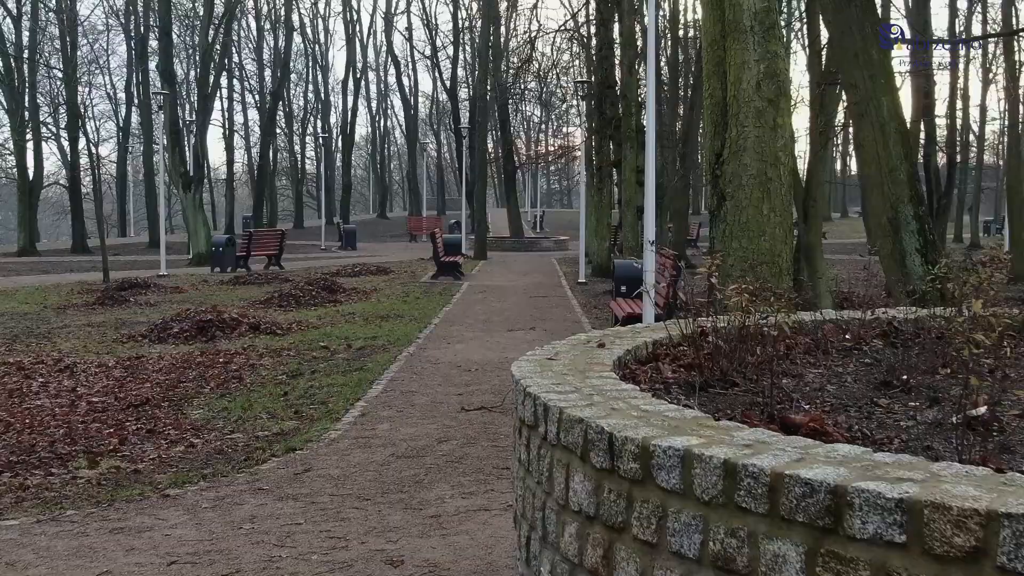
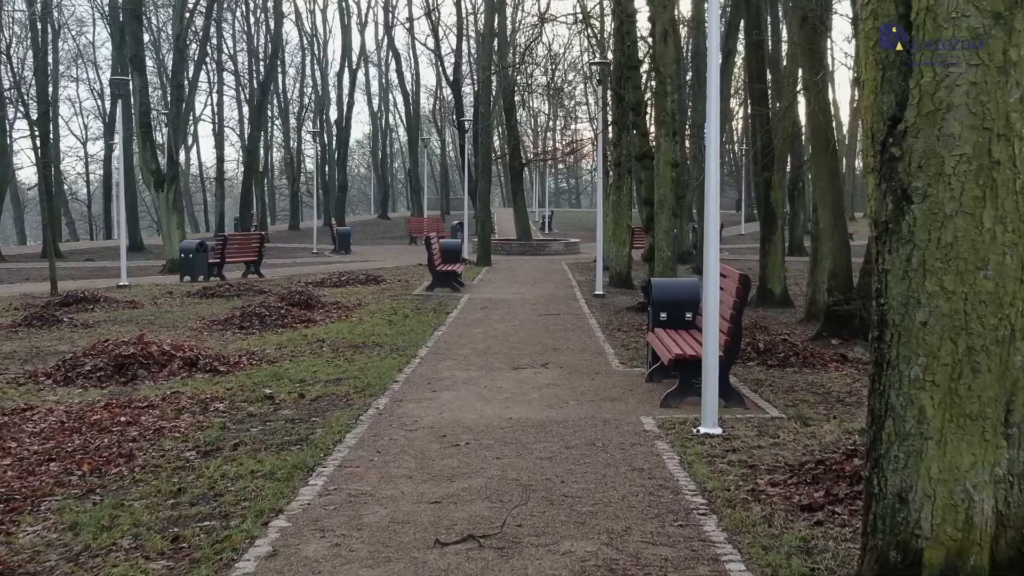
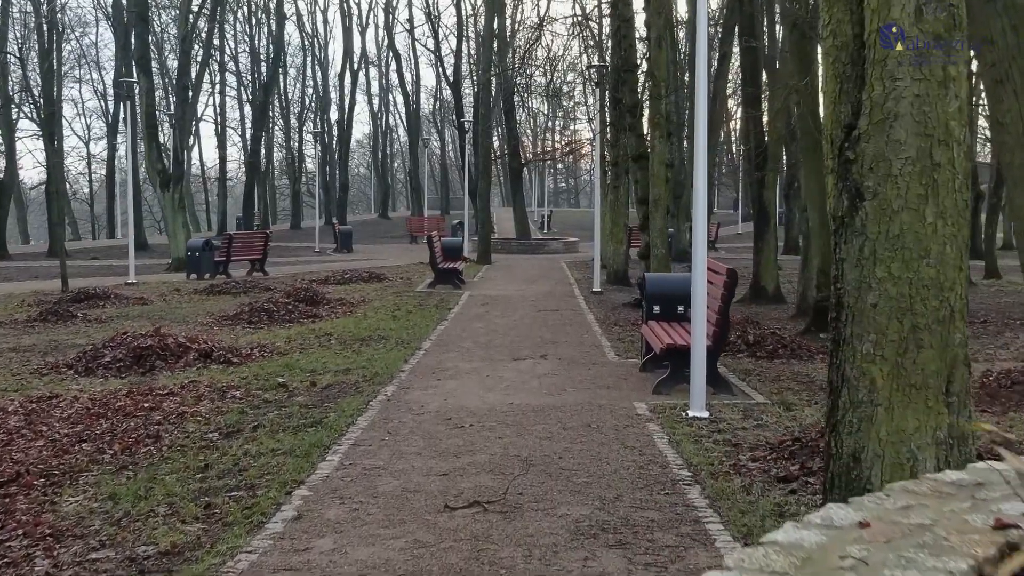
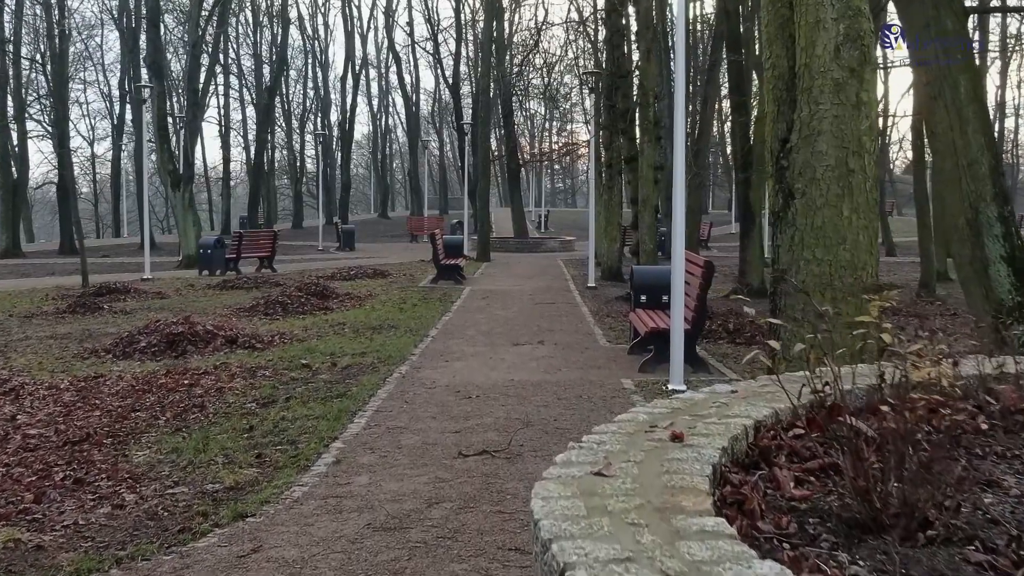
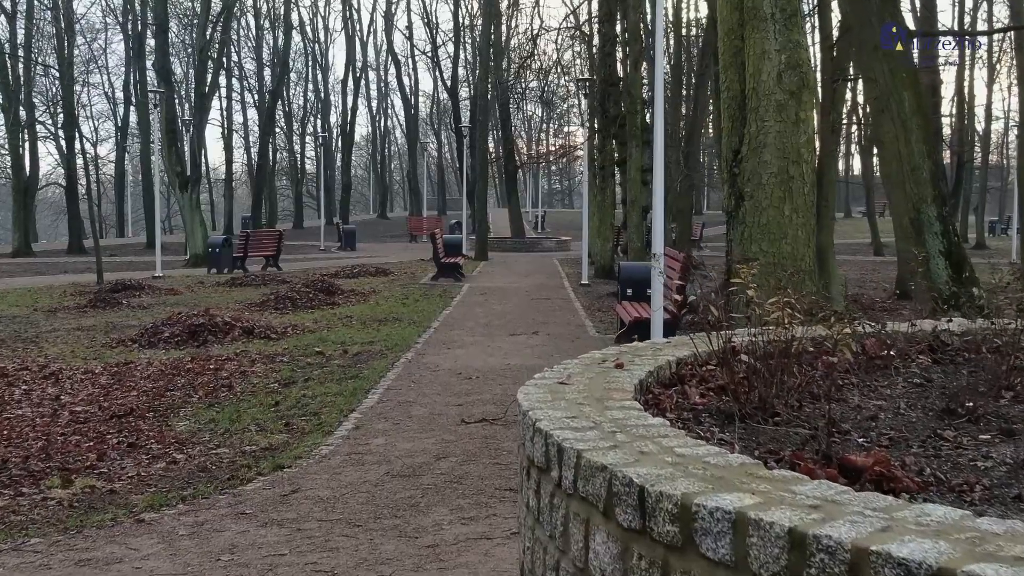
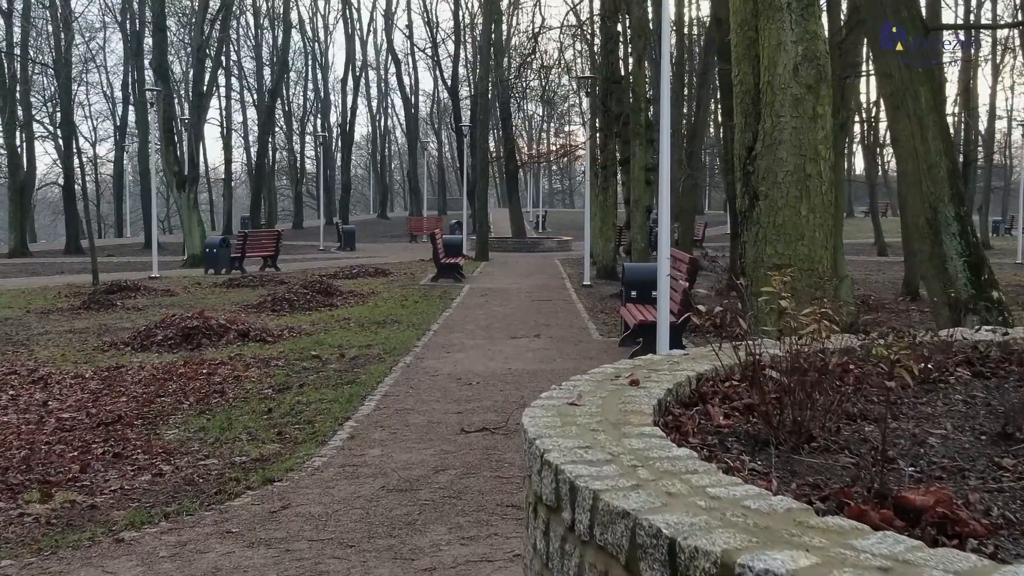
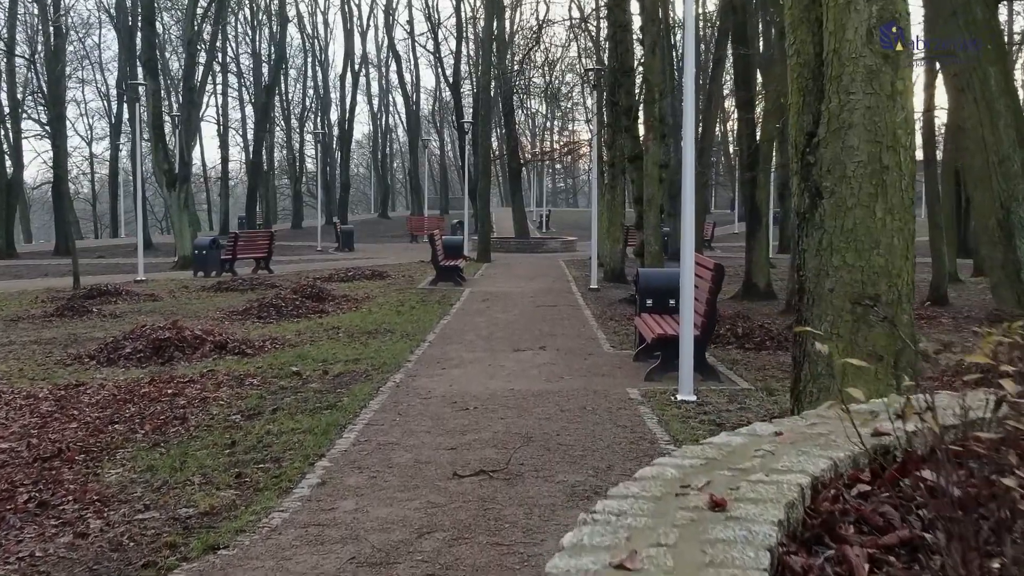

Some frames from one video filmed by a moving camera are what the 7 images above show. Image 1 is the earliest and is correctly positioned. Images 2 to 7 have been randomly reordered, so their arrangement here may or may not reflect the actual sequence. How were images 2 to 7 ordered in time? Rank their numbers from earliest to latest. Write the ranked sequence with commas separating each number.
5, 6, 4, 7, 3, 2
